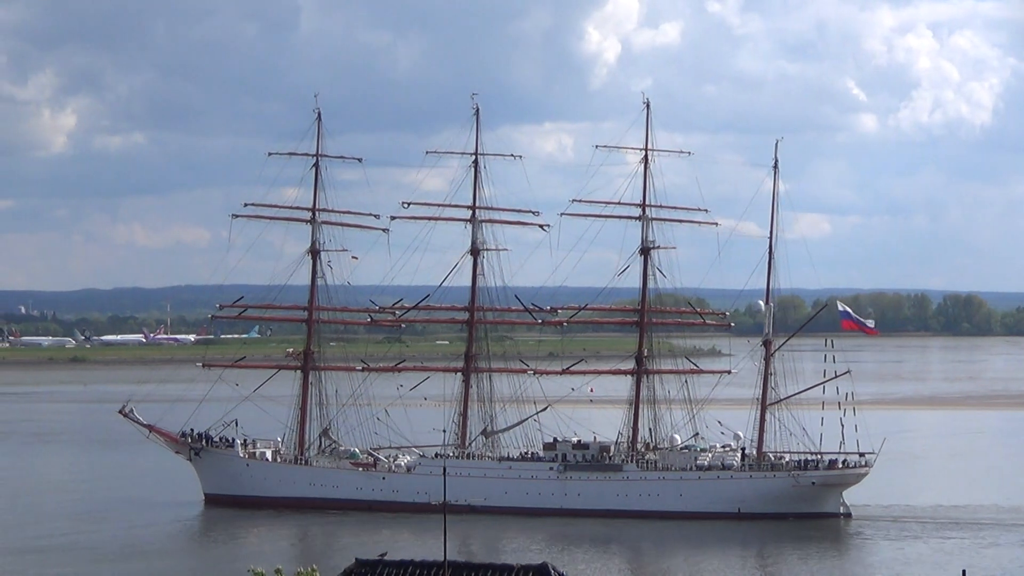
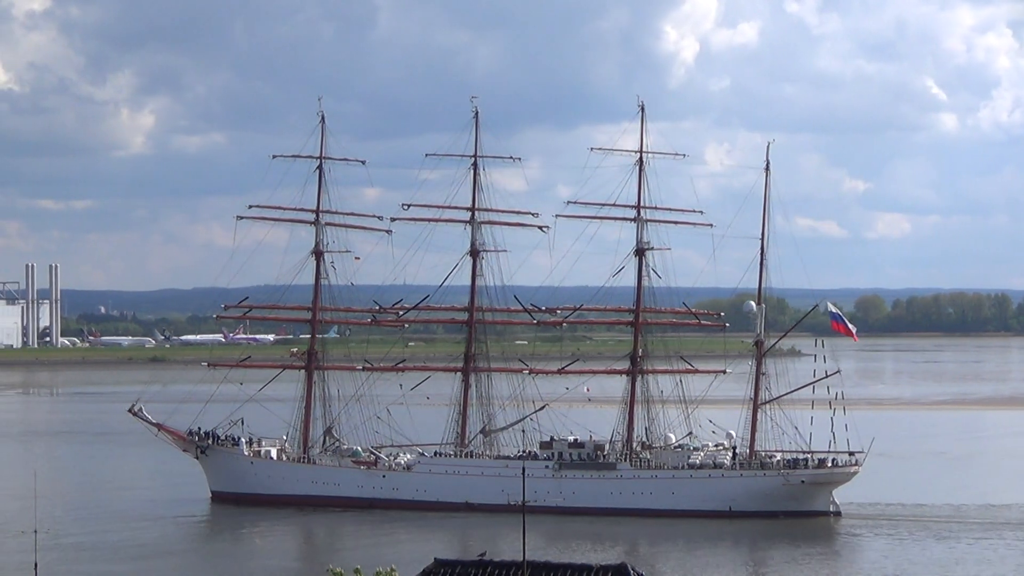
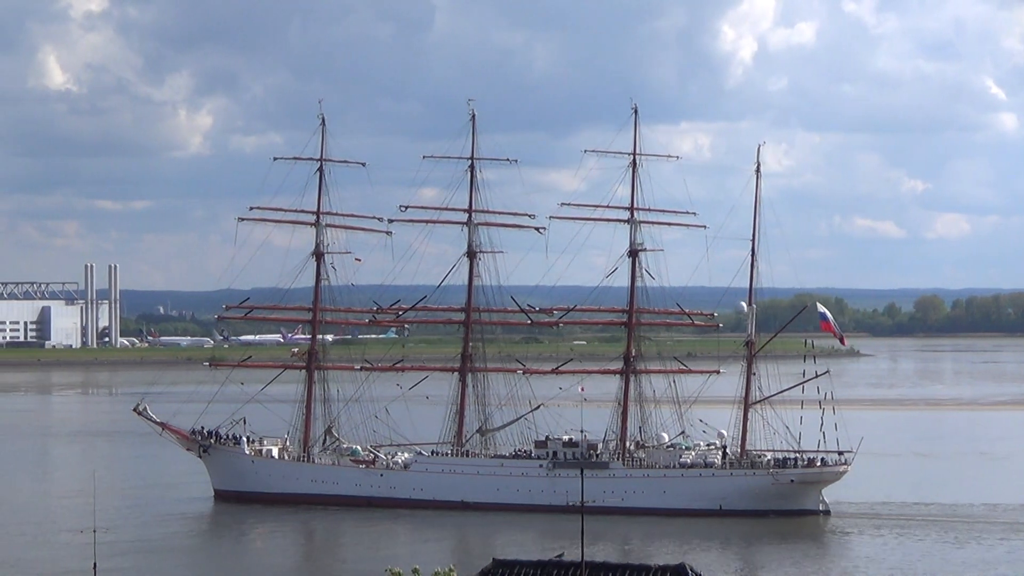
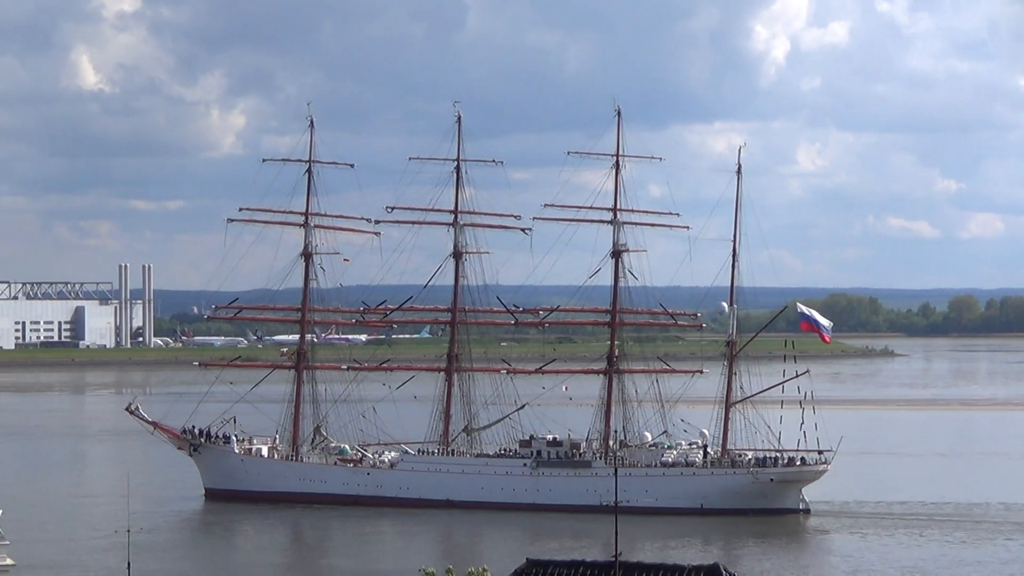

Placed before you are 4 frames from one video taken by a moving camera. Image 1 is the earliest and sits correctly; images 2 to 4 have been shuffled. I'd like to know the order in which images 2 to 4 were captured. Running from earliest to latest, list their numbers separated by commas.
2, 3, 4
